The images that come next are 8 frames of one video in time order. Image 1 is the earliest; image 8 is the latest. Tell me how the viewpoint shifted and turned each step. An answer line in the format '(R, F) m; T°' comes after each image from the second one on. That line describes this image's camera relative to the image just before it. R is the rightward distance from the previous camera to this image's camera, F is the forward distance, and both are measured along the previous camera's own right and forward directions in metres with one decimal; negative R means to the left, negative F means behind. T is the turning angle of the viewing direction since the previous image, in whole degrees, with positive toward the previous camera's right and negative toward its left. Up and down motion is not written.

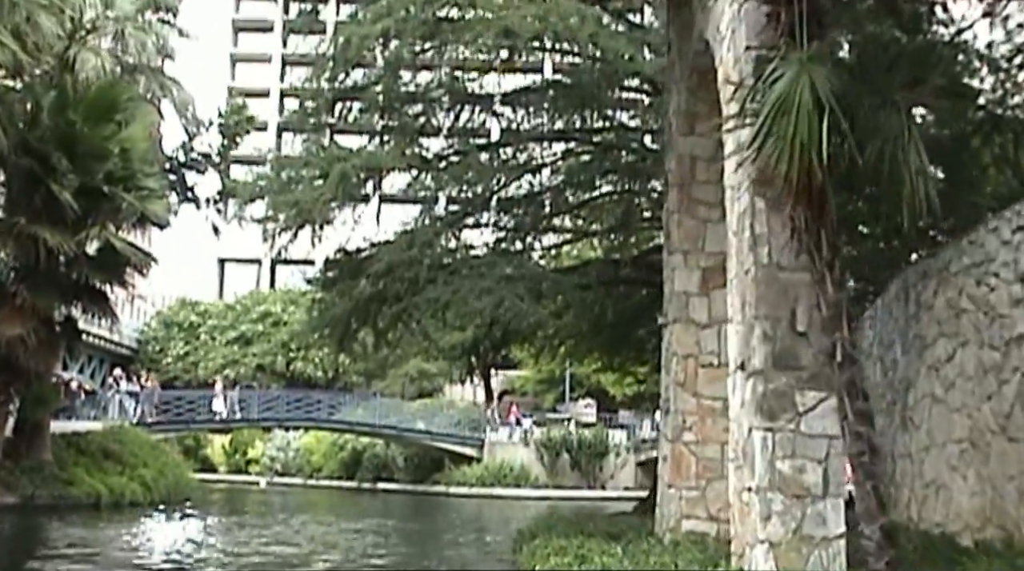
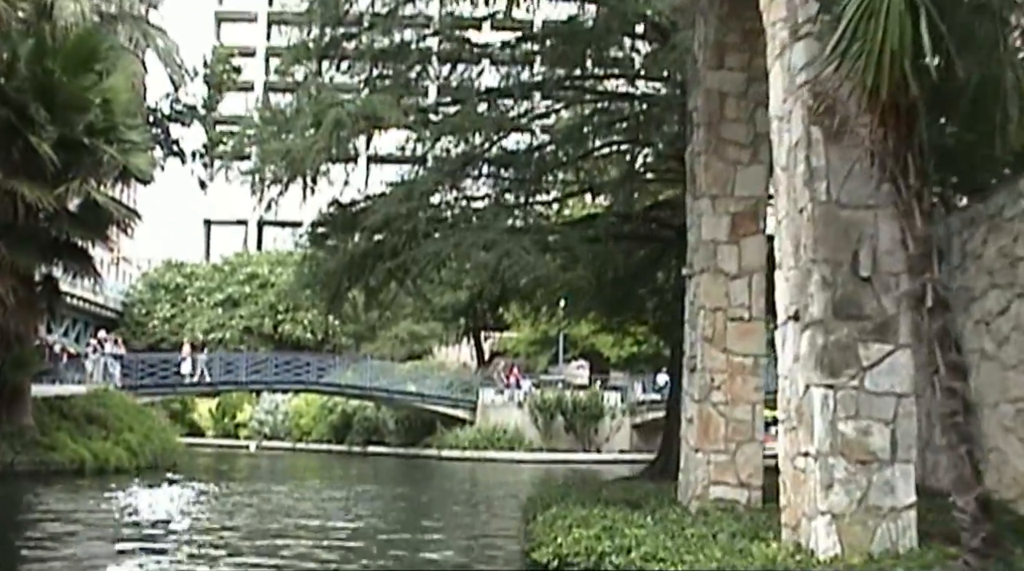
(-0.2, +0.6) m; +1°
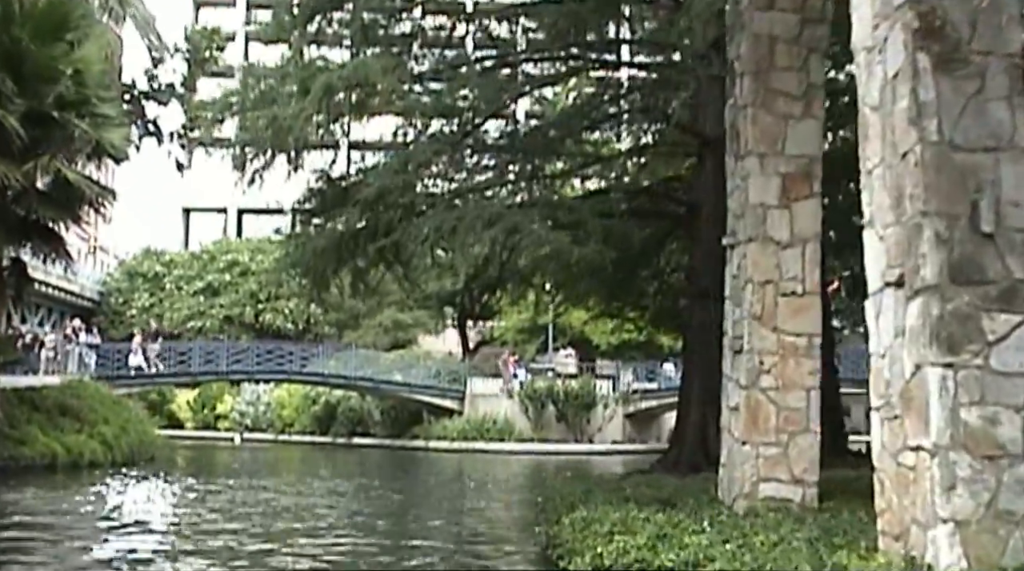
(-0.2, +0.8) m; +1°
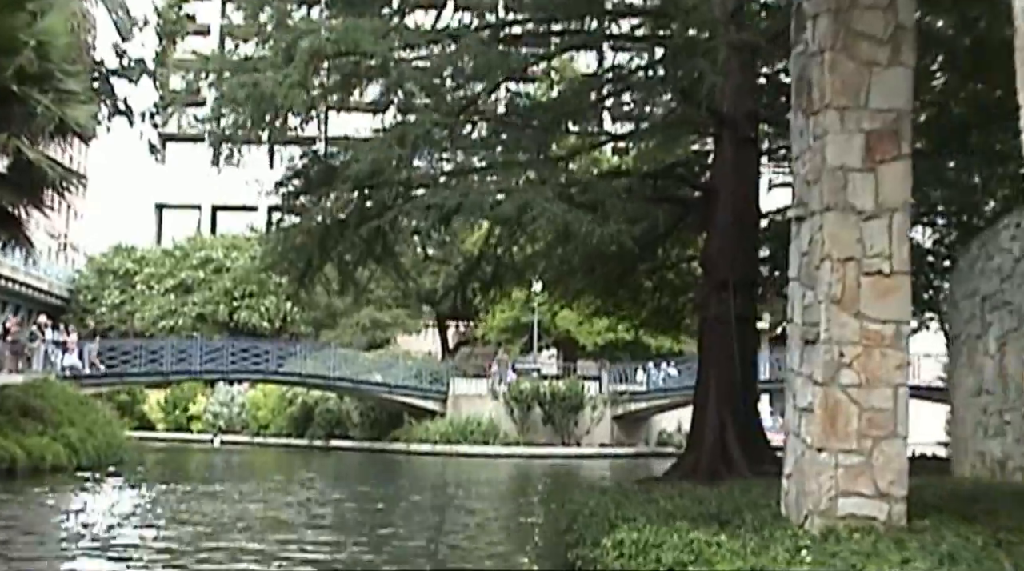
(-0.3, +0.9) m; +1°
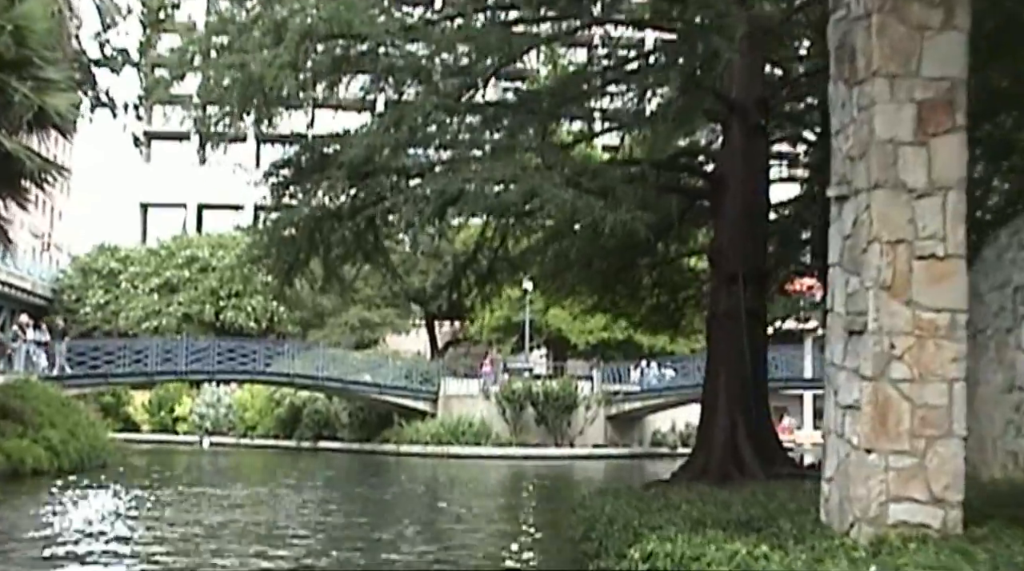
(-0.1, +0.5) m; +1°
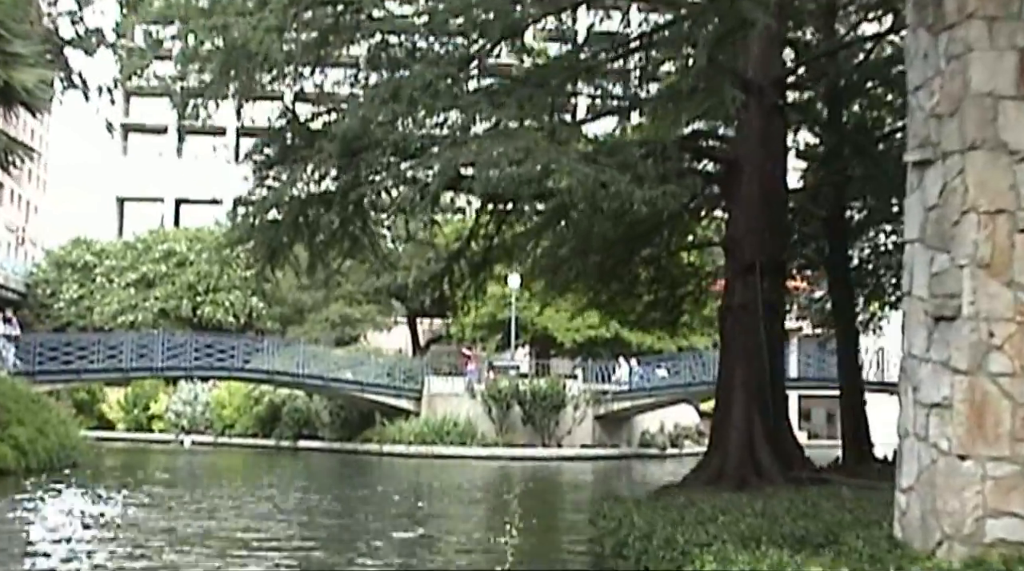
(-0.2, +0.7) m; +1°
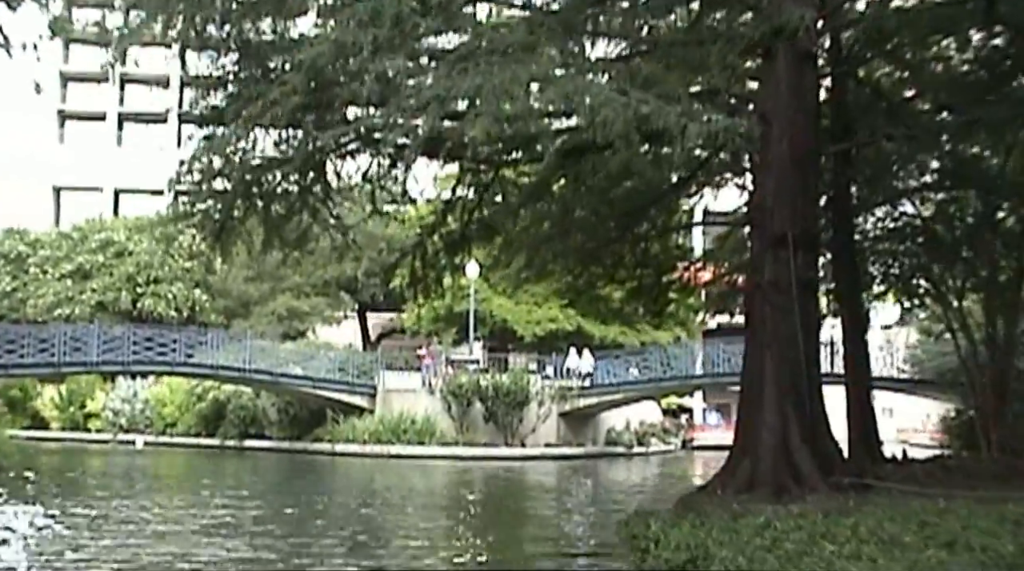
(-0.3, +1.4) m; +3°
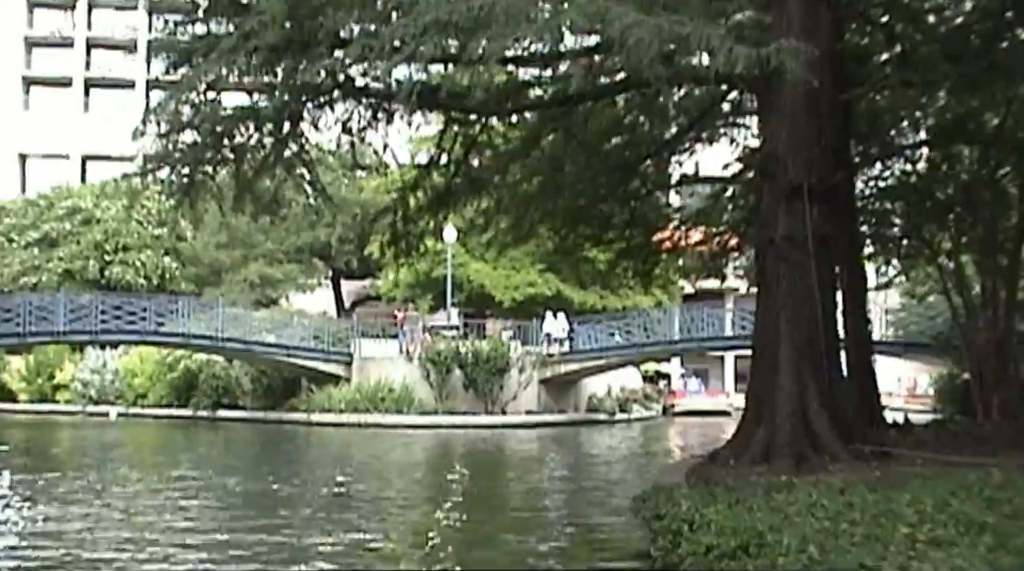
(-0.1, +0.6) m; +1°
